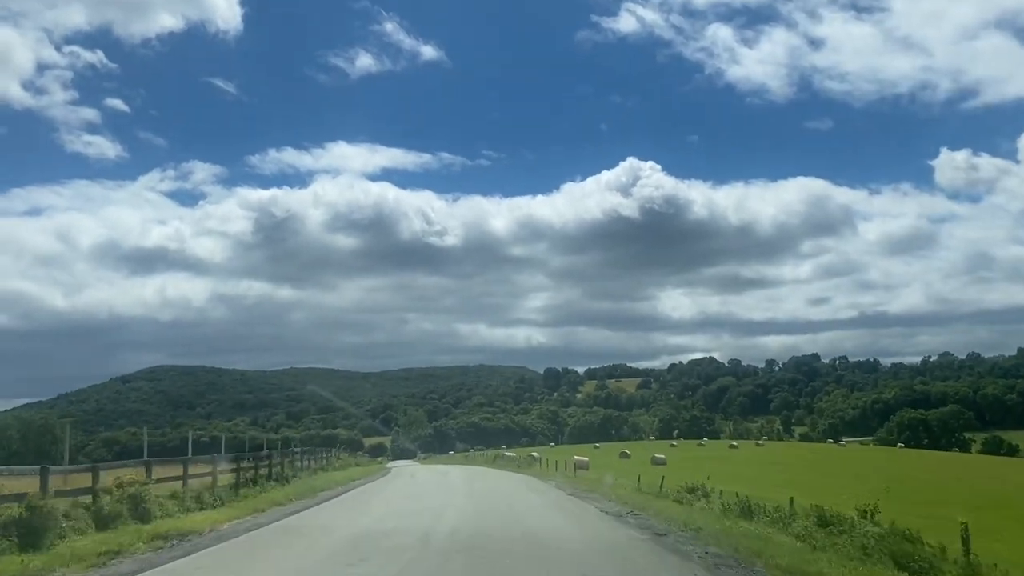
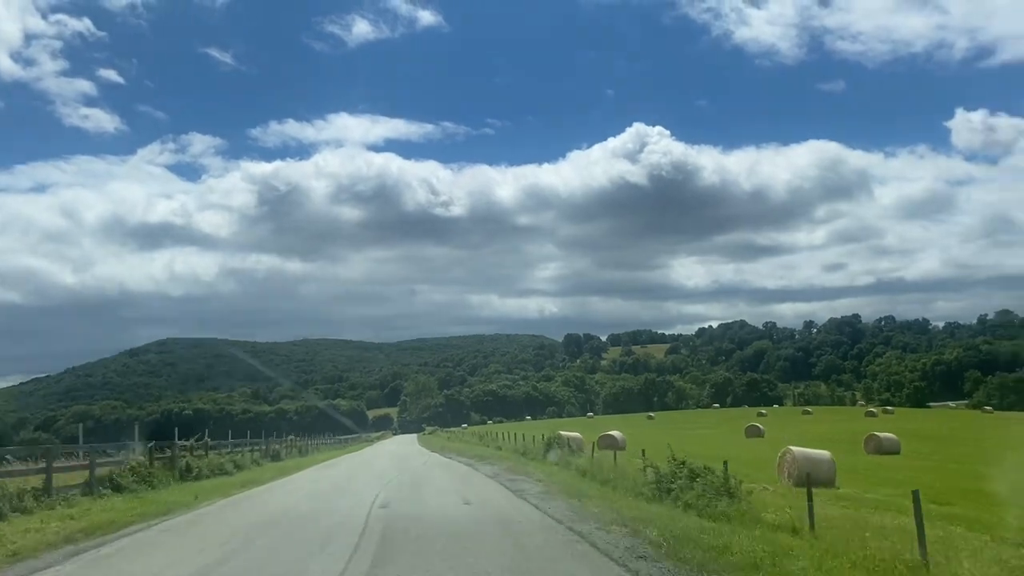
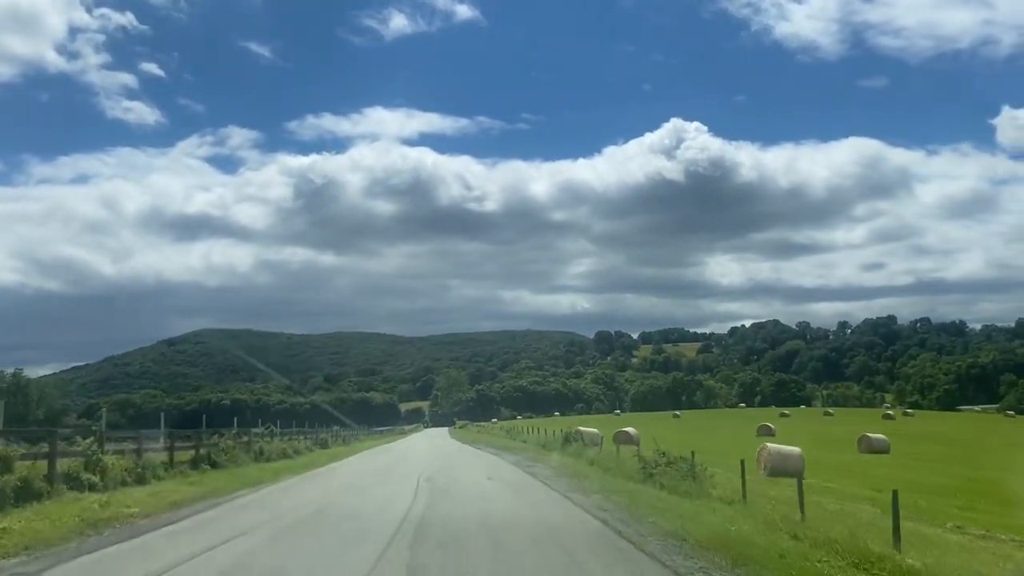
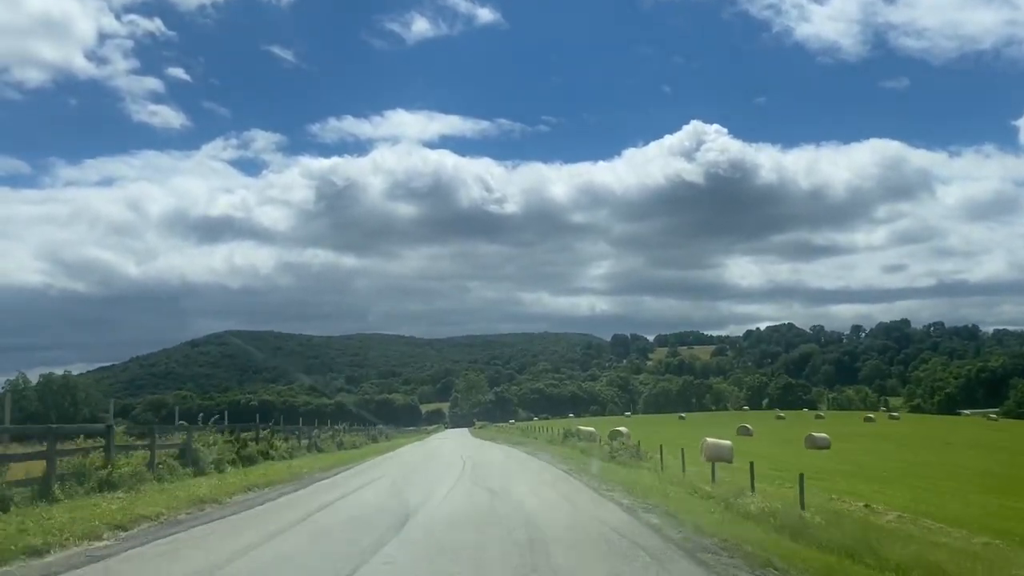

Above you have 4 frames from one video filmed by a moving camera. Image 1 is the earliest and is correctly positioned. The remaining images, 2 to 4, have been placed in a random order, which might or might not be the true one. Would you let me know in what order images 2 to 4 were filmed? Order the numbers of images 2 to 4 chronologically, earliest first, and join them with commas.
4, 3, 2
